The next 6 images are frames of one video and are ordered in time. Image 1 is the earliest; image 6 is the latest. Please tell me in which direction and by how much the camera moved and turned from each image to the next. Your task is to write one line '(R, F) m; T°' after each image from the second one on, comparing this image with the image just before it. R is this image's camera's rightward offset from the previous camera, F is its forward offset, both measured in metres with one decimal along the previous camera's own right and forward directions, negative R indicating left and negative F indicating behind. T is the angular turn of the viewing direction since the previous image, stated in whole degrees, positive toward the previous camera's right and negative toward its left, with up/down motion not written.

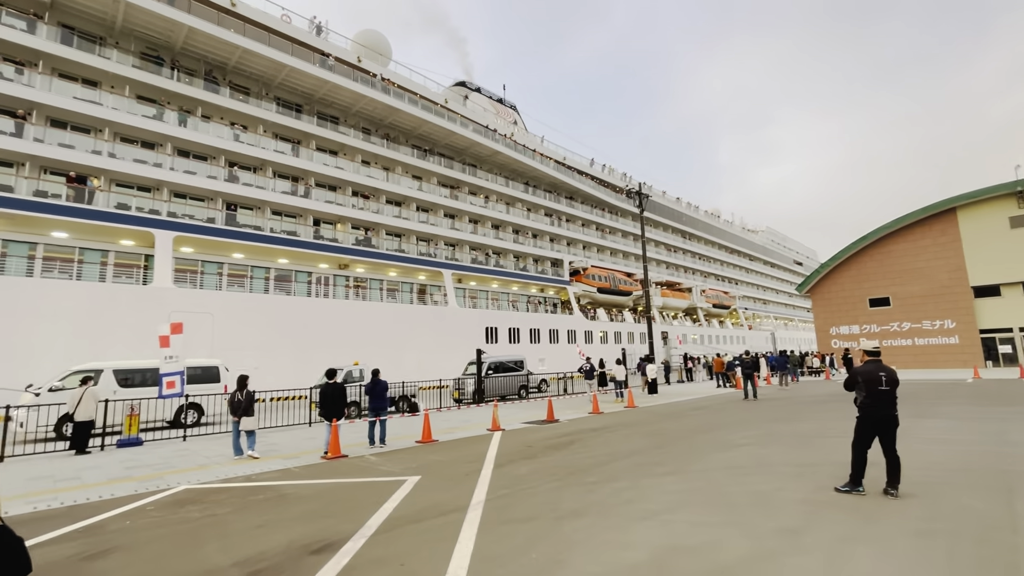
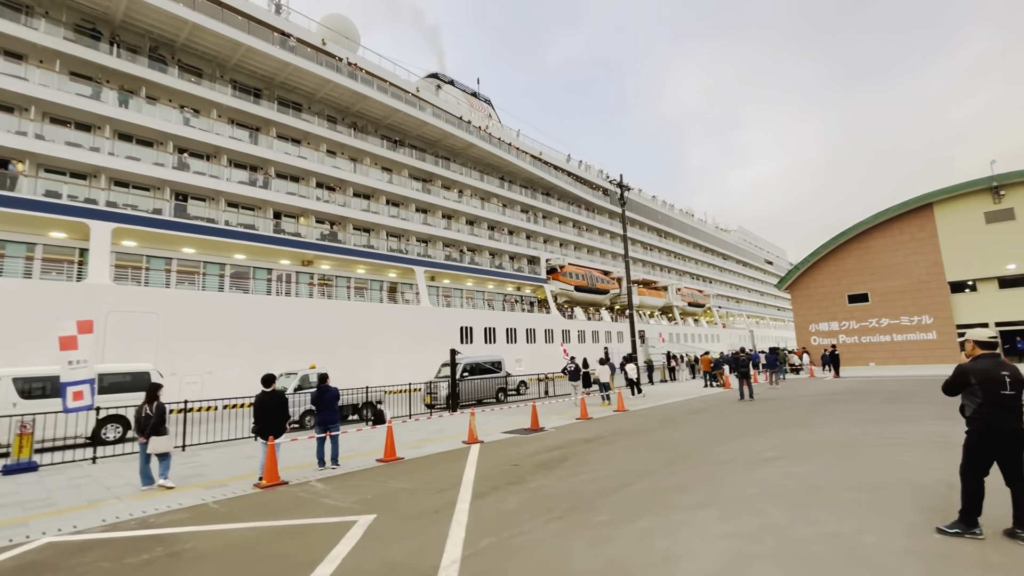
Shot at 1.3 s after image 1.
(-0.1, +1.2) m; +3°
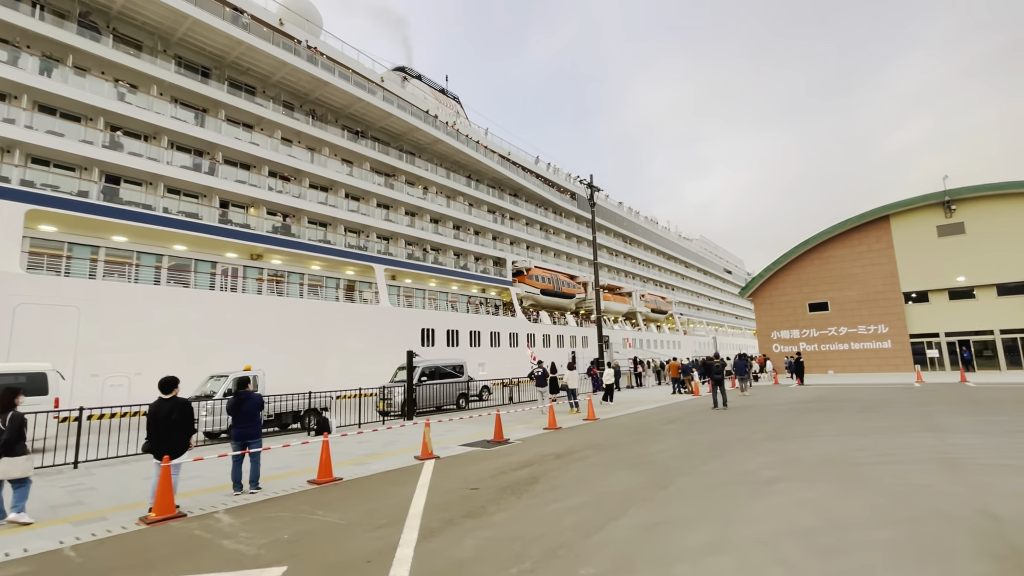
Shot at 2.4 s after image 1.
(0.0, +0.9) m; +4°
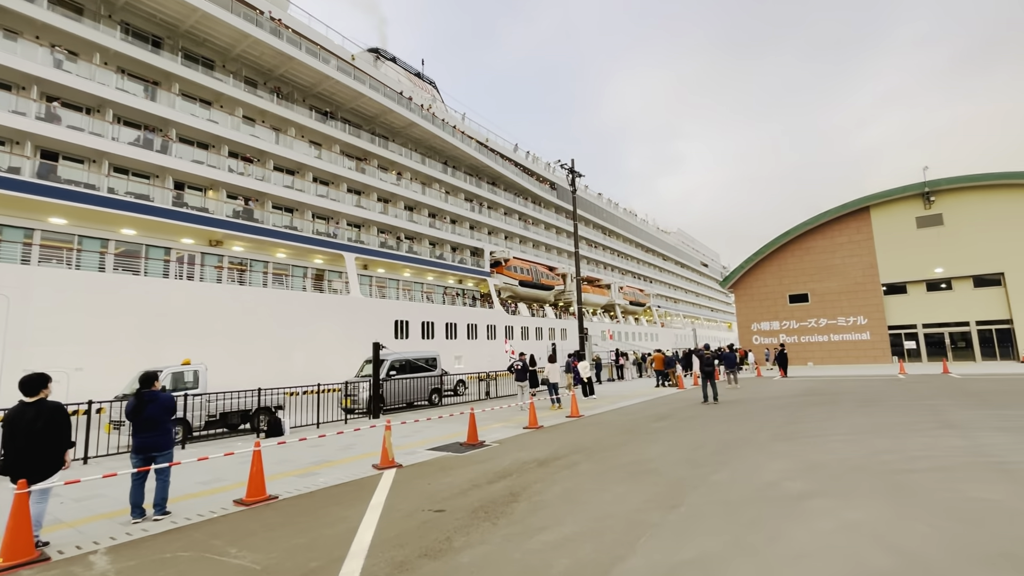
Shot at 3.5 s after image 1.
(0.0, +0.9) m; +3°
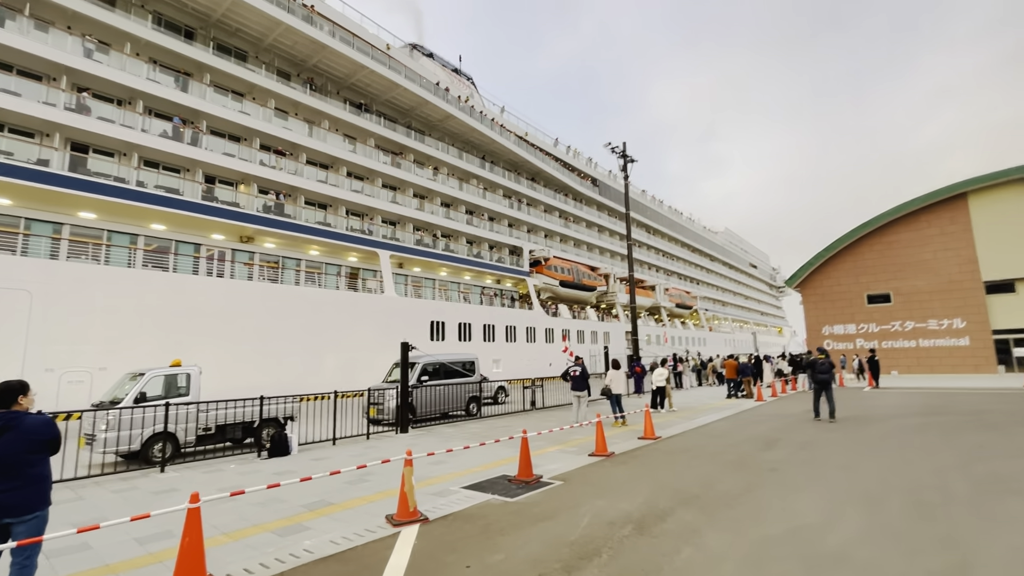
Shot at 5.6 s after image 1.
(-0.3, +1.7) m; -4°
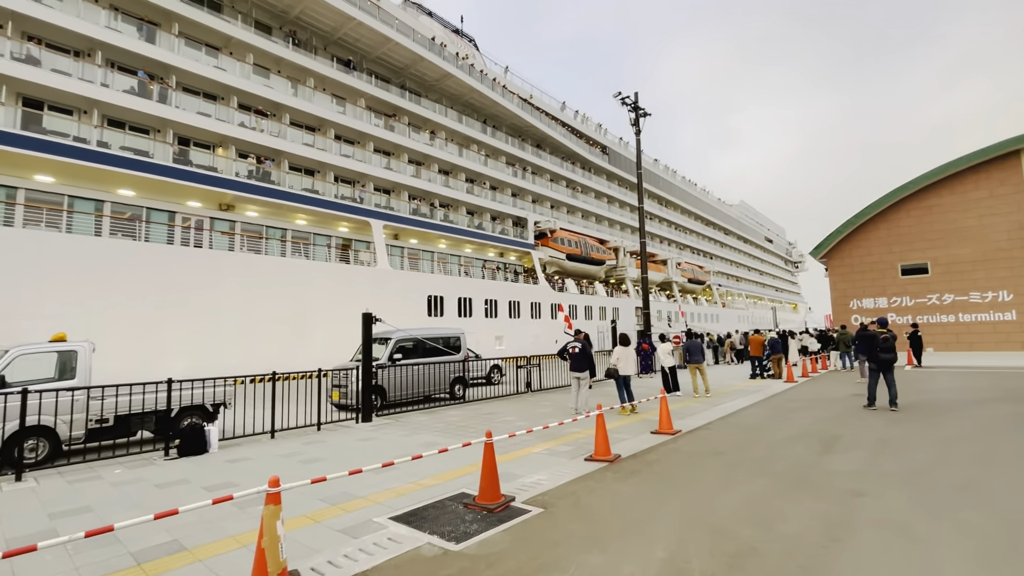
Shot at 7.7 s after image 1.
(+0.4, +1.5) m; -1°
